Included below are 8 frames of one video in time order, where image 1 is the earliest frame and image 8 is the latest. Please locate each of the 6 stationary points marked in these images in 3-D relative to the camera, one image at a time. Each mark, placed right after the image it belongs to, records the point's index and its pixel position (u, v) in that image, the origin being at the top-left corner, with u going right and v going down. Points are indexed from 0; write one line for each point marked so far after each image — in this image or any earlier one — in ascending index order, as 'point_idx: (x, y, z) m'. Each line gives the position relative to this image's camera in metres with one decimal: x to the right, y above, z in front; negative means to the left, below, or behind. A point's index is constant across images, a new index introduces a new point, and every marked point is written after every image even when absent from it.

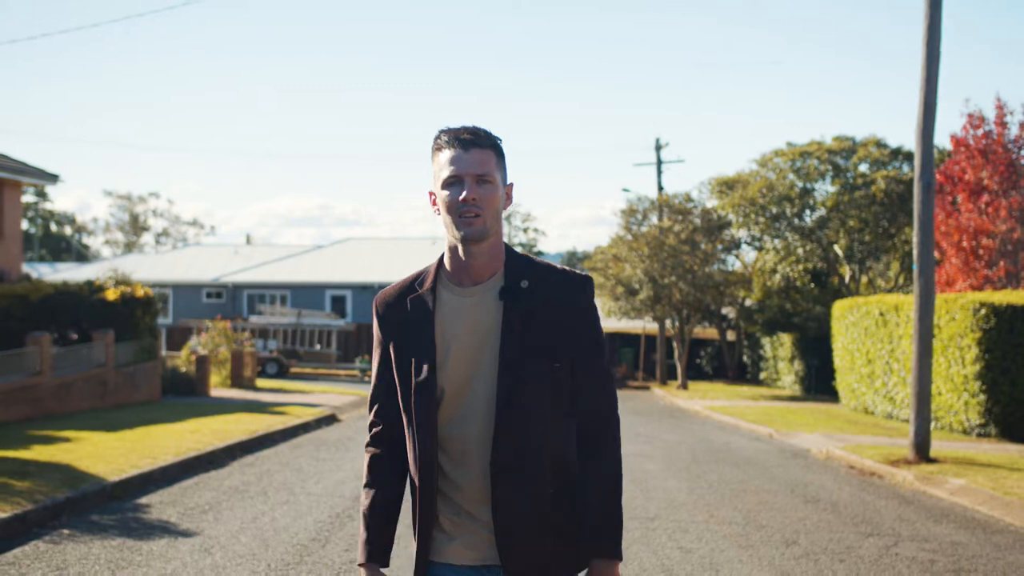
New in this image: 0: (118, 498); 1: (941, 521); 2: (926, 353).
0: (-3.4, -1.8, +10.2) m
1: (+4.1, -2.2, +11.2) m
2: (+5.5, -0.9, +15.5) m
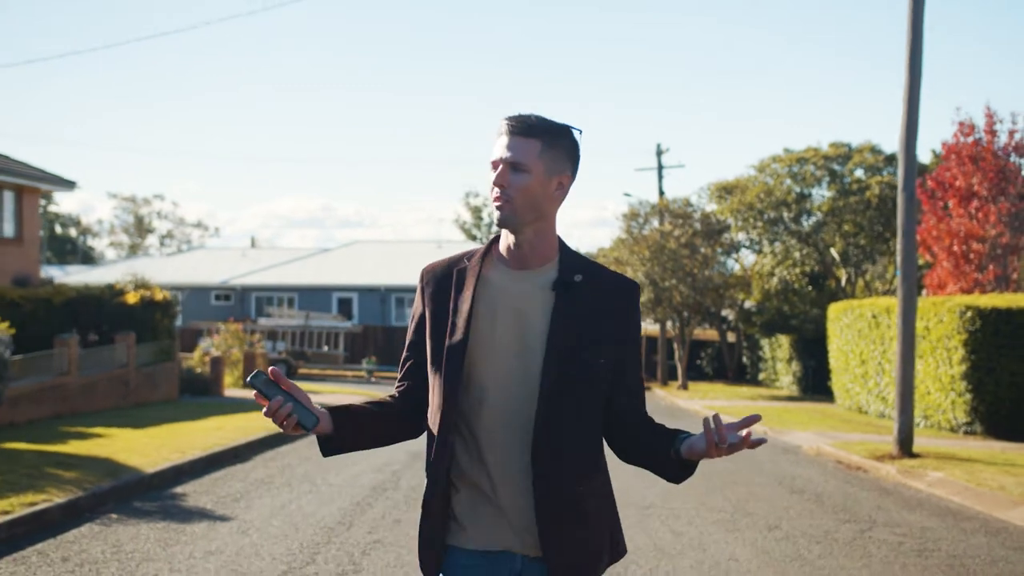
0: (-3.4, -1.9, +11.1) m
1: (+4.2, -2.3, +12.1) m
2: (+5.6, -0.9, +16.4) m
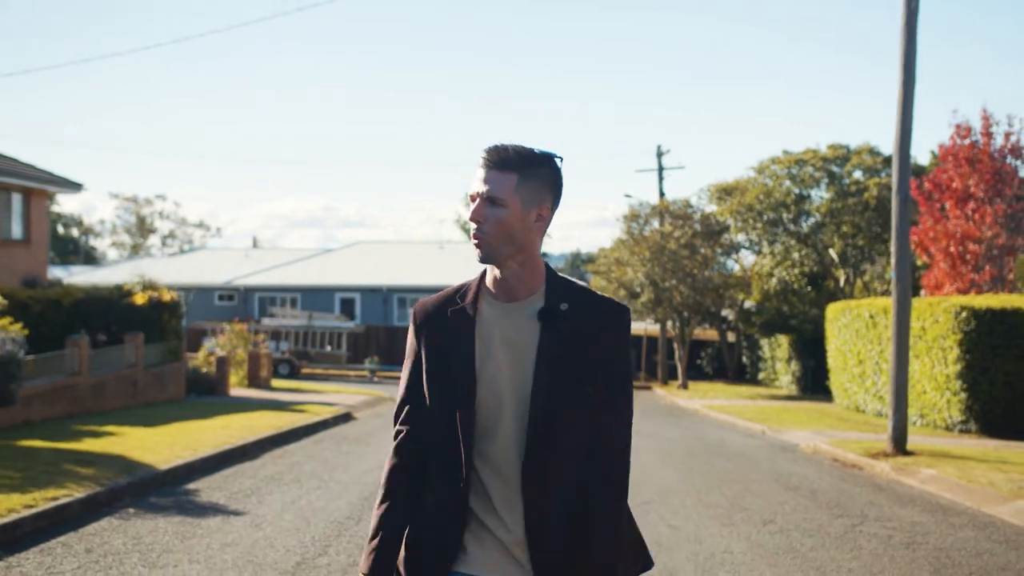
0: (-3.4, -1.9, +11.4) m
1: (+4.2, -2.3, +12.4) m
2: (+5.6, -0.9, +16.7) m
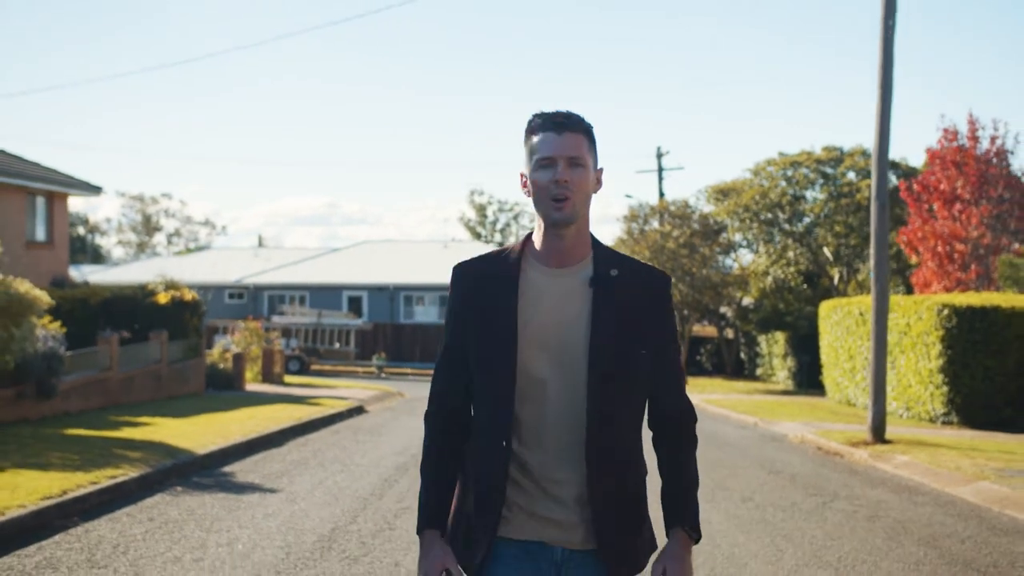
0: (-3.3, -1.9, +12.6) m
1: (+4.3, -2.3, +13.6) m
2: (+5.7, -0.9, +17.9) m
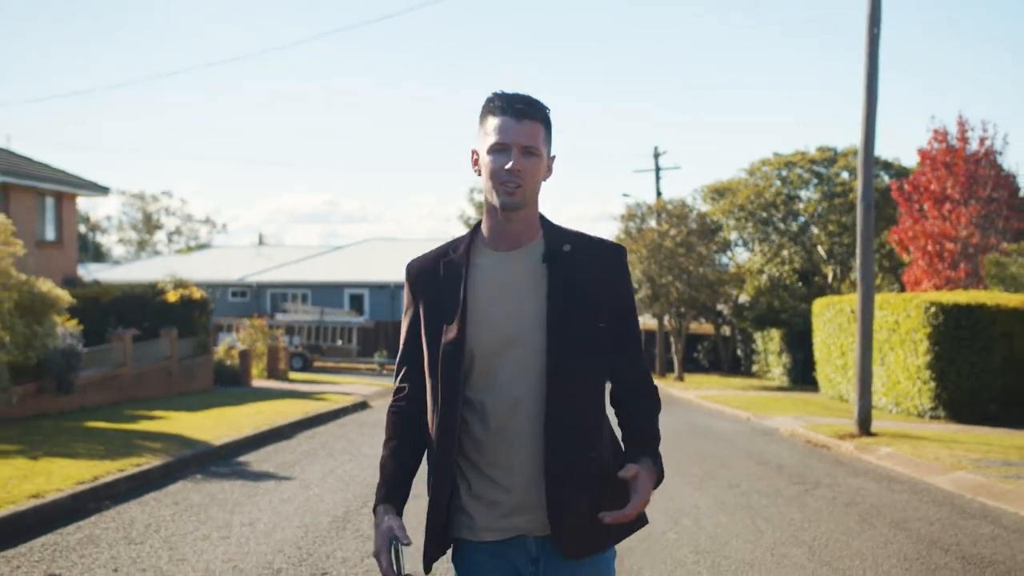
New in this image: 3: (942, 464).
0: (-3.3, -1.9, +13.3) m
1: (+4.3, -2.3, +14.3) m
2: (+5.7, -0.9, +18.6) m
3: (+5.5, -2.3, +14.9) m
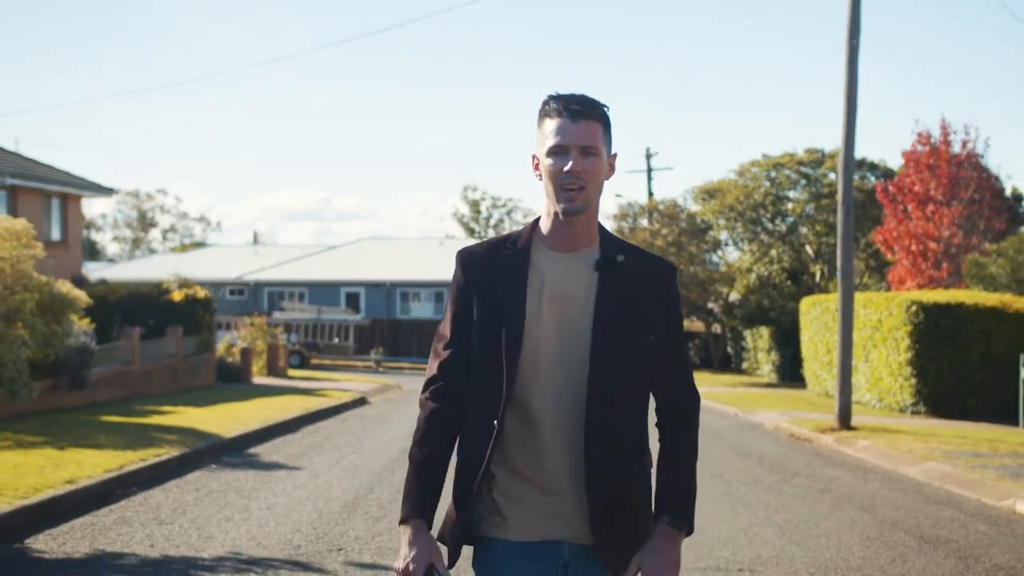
0: (-3.4, -1.9, +14.1) m
1: (+4.2, -2.3, +15.1) m
2: (+5.6, -0.9, +19.4) m
3: (+5.4, -2.3, +15.7) m
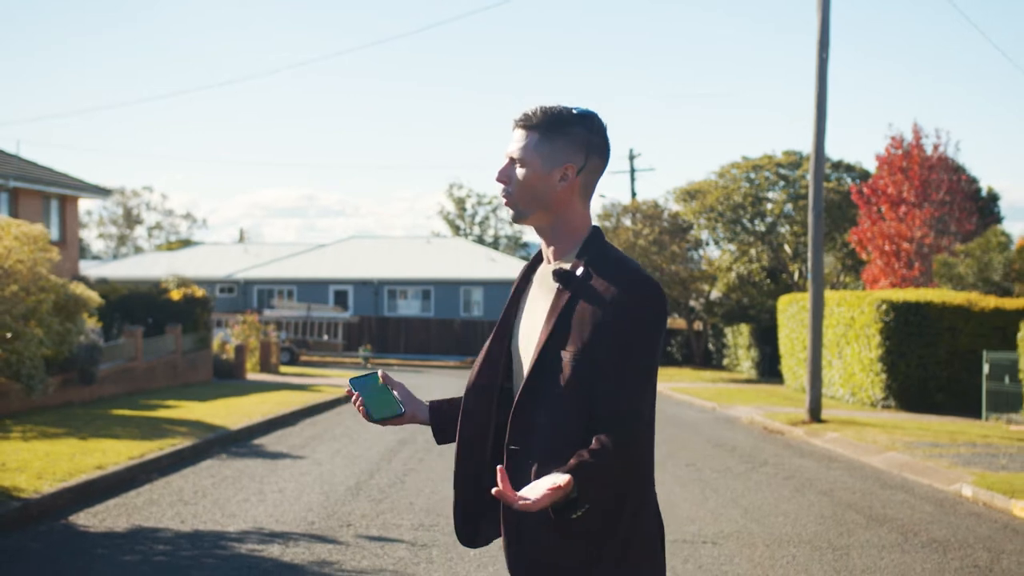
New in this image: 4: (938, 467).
0: (-3.5, -1.9, +15.0) m
1: (+4.0, -2.3, +16.1) m
2: (+5.3, -0.9, +20.4) m
3: (+5.3, -2.3, +16.8) m
4: (+5.2, -2.2, +14.2) m
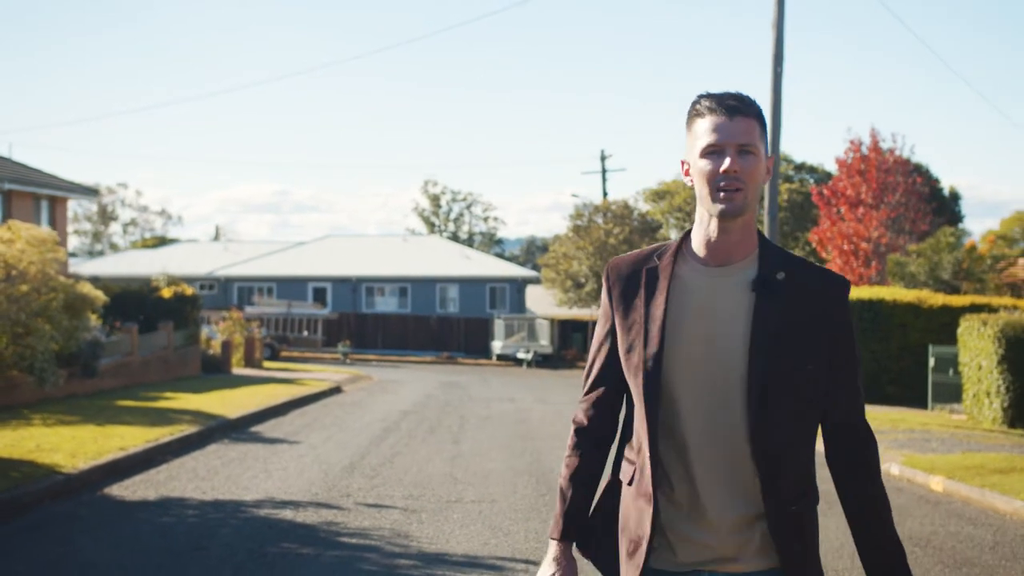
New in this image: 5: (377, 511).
0: (-3.8, -1.9, +16.3) m
1: (+3.7, -2.3, +17.6) m
2: (+4.9, -0.9, +21.9) m
3: (+4.9, -2.3, +18.3) m
4: (+4.9, -2.2, +15.7) m
5: (-1.1, -1.8, +9.2) m
